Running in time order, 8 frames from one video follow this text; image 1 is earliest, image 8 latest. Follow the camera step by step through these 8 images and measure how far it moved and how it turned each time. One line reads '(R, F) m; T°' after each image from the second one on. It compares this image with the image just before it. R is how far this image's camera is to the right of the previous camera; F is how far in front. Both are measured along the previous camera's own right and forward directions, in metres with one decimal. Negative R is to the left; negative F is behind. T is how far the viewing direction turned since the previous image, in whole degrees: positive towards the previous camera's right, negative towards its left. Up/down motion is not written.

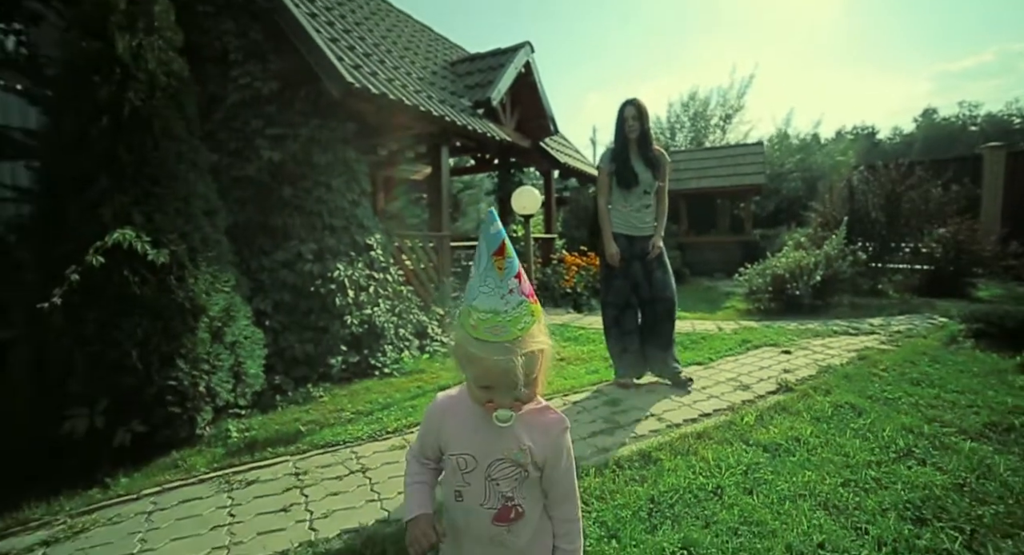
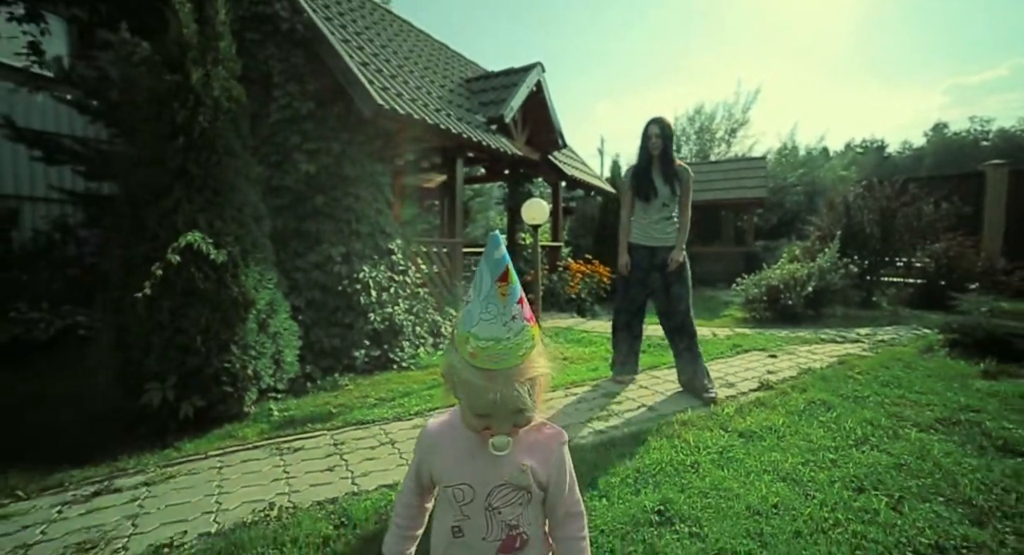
(0.0, -0.4) m; -1°
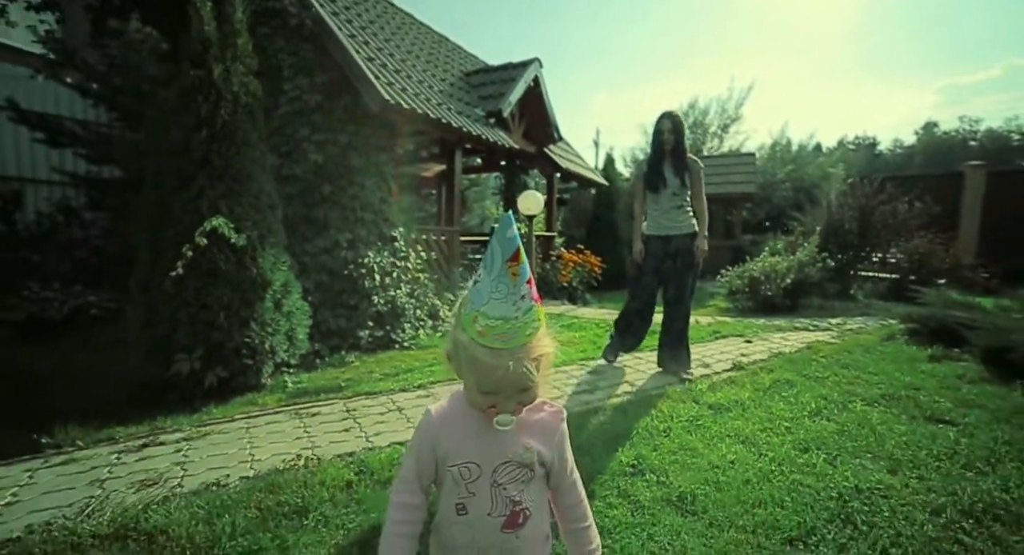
(0.0, -0.3) m; +1°
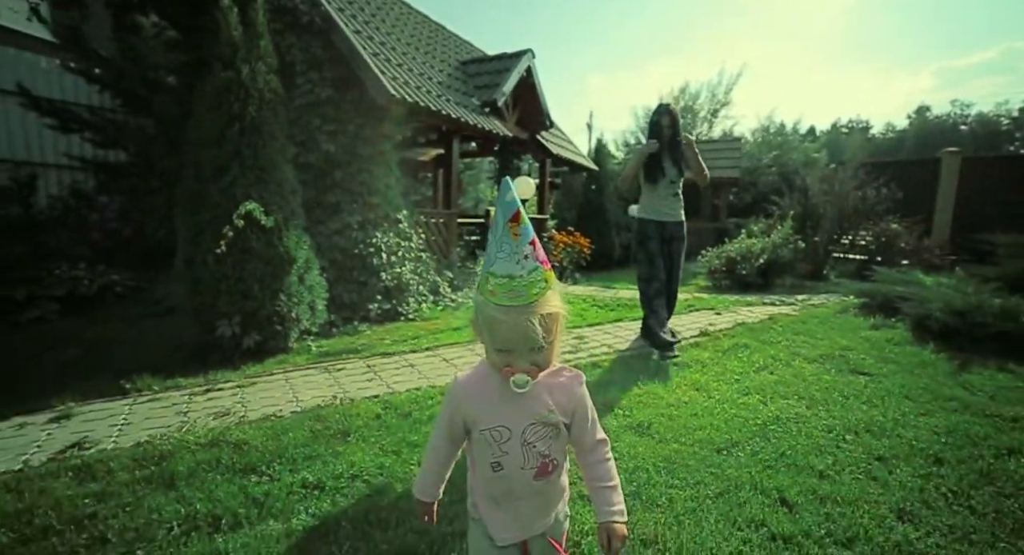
(0.0, -0.5) m; +1°
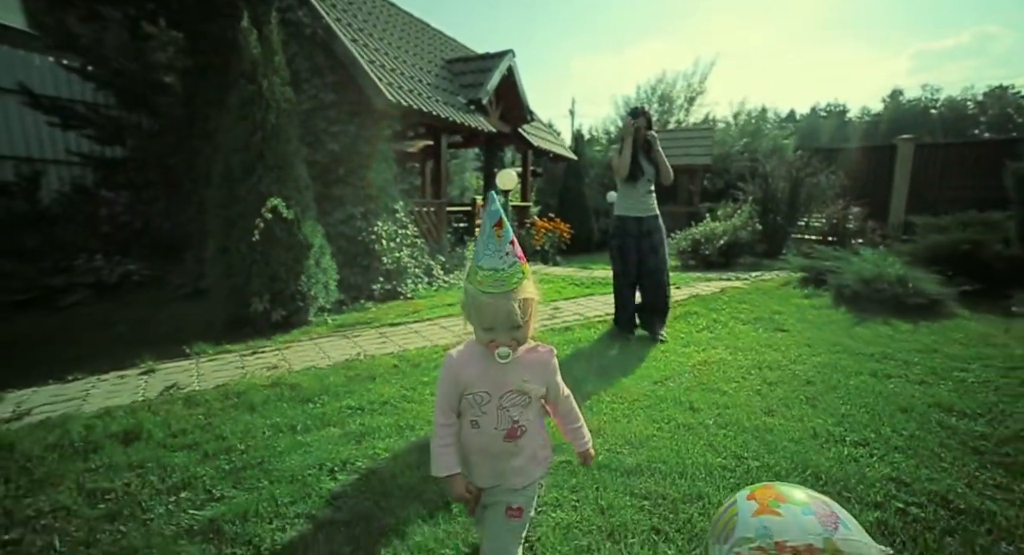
(0.0, -0.7) m; +2°
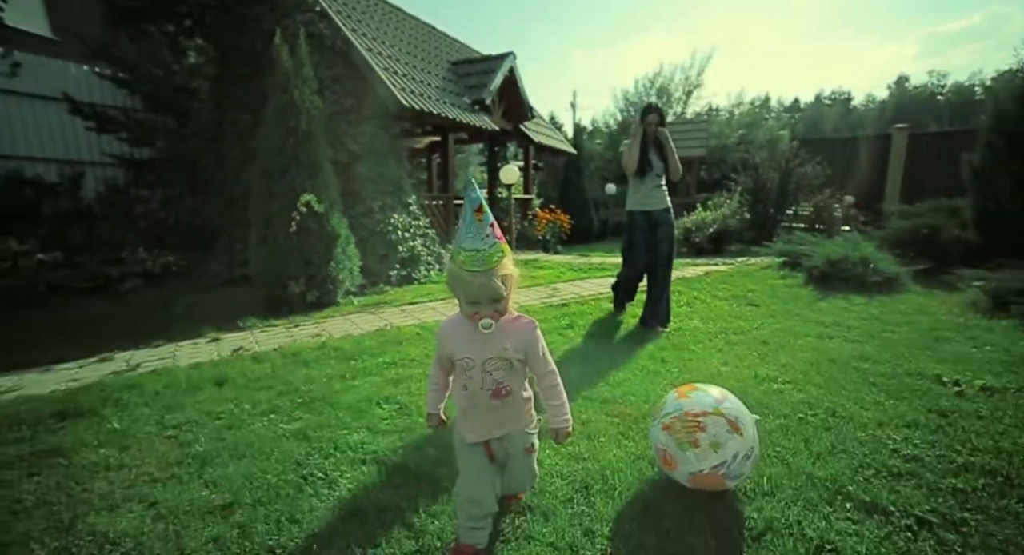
(0.0, -0.6) m; 0°
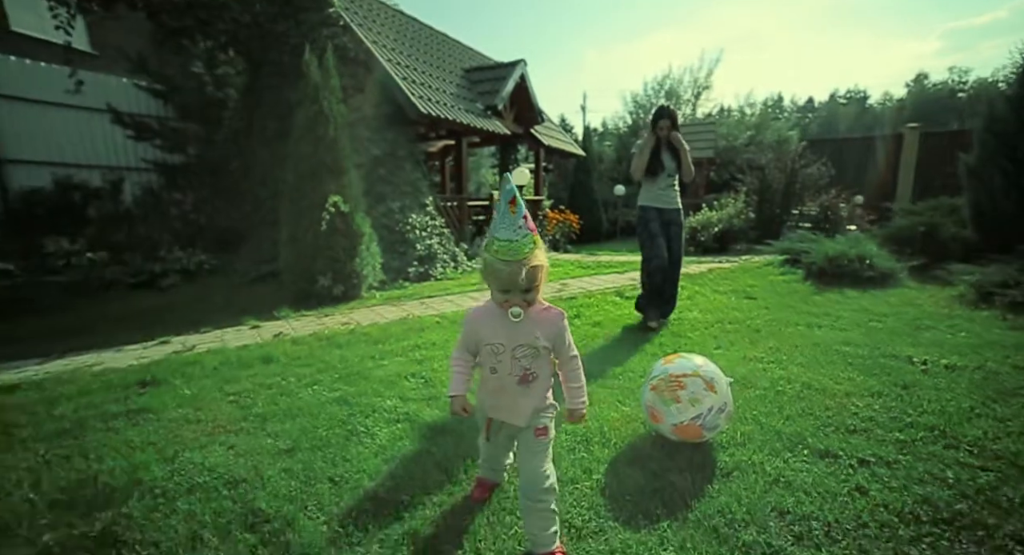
(0.0, -0.3) m; -1°
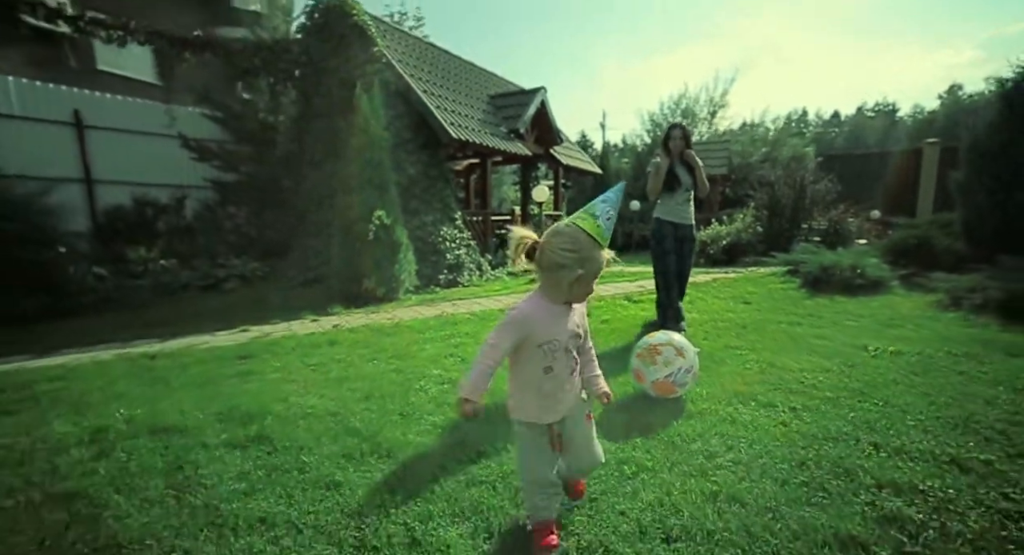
(0.0, -0.7) m; -2°
